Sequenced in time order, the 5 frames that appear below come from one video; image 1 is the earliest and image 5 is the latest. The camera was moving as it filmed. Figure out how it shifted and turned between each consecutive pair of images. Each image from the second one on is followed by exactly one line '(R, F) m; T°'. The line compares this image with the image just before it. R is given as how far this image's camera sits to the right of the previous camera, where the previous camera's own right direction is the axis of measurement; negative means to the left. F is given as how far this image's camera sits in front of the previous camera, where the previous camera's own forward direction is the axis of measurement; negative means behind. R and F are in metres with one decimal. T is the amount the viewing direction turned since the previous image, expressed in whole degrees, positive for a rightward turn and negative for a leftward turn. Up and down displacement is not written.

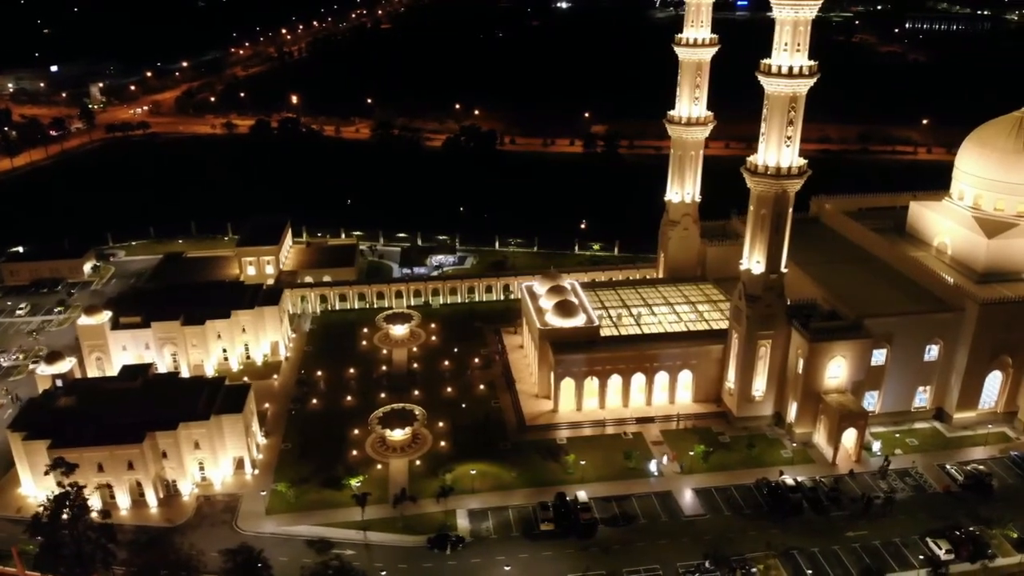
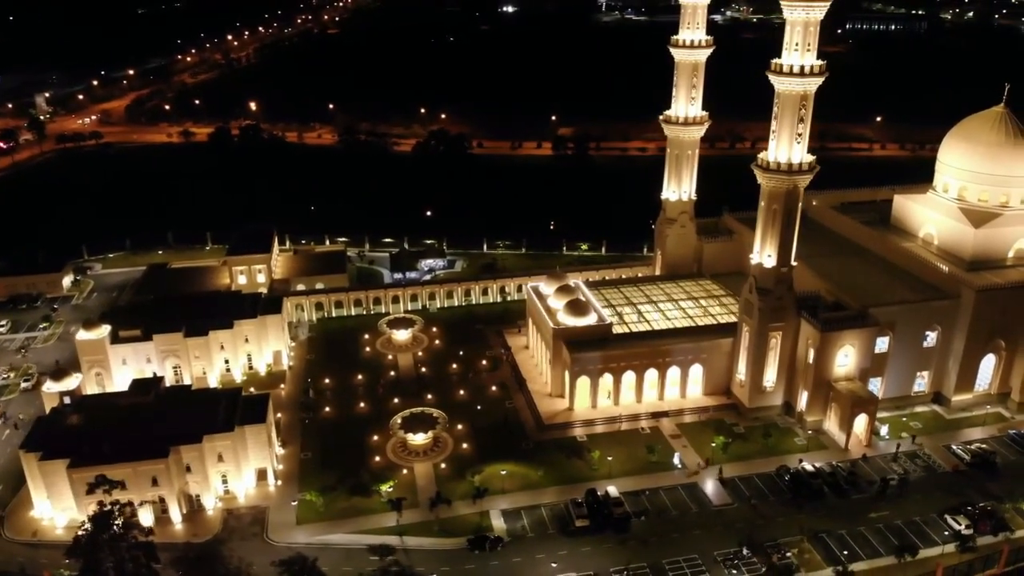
(-4.1, -0.1) m; +4°
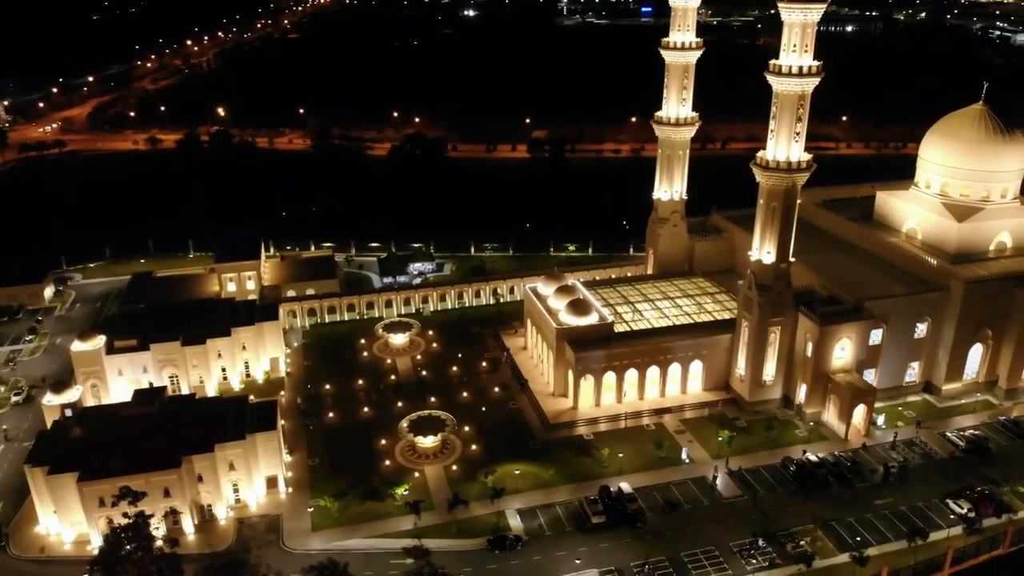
(-2.5, -0.2) m; +3°
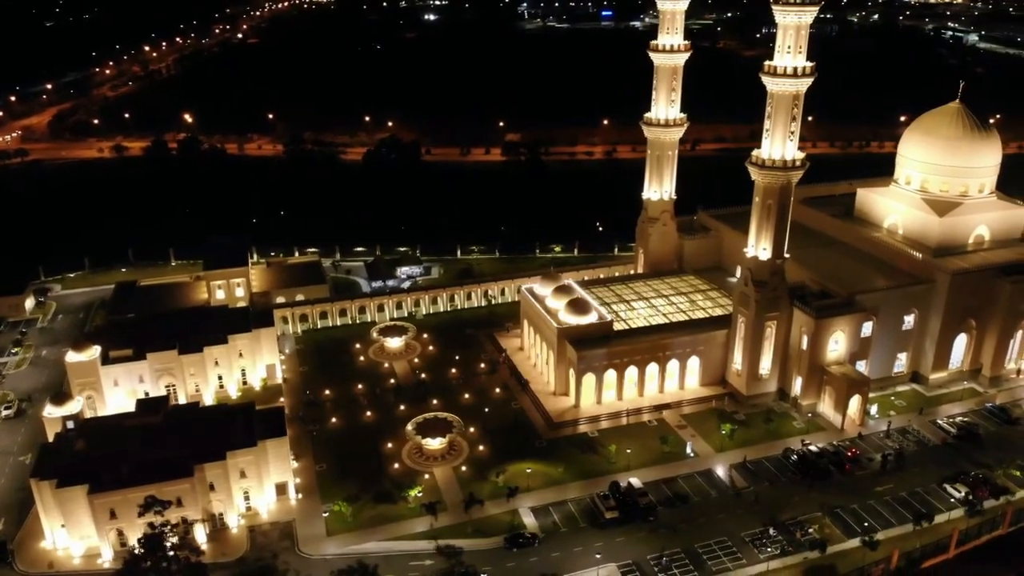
(-2.4, -0.3) m; +3°
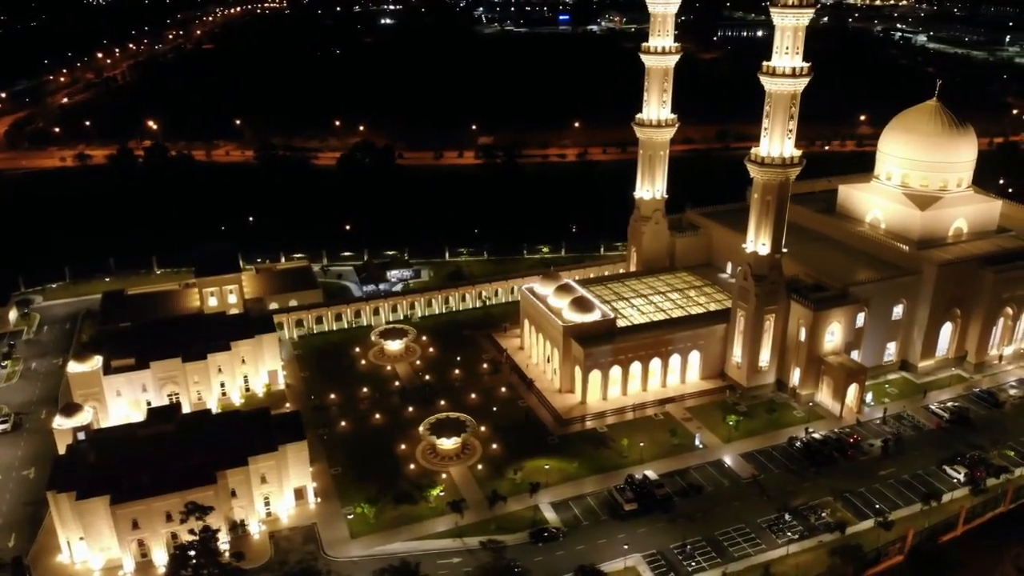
(-3.0, -0.5) m; +3°
